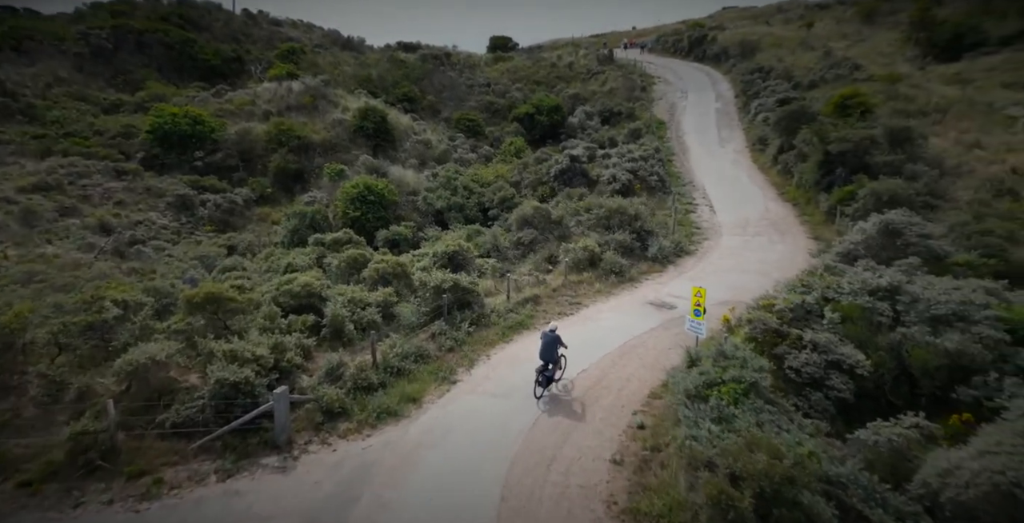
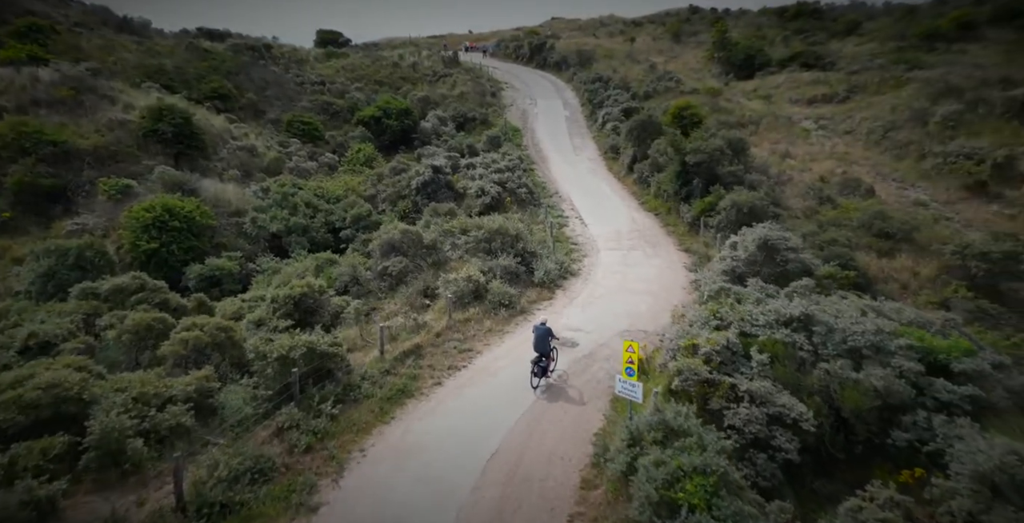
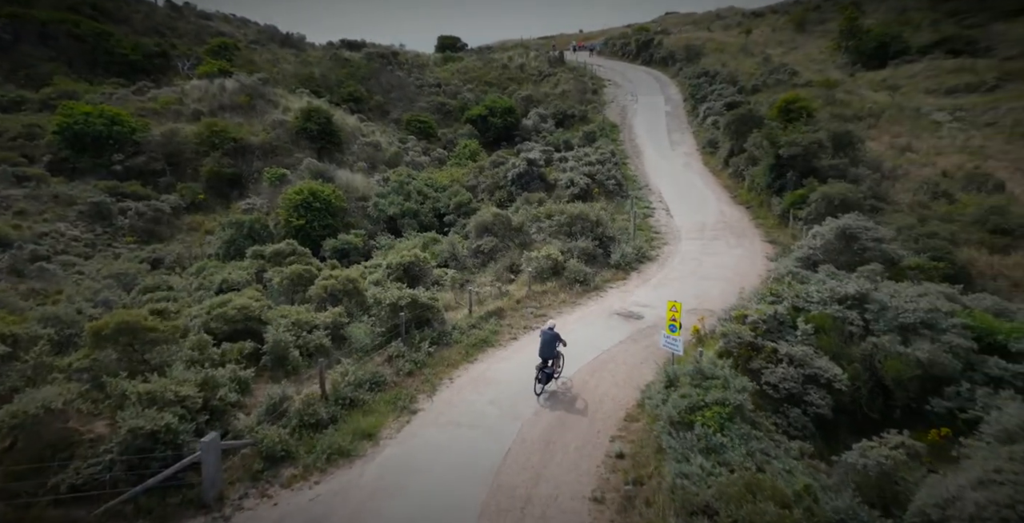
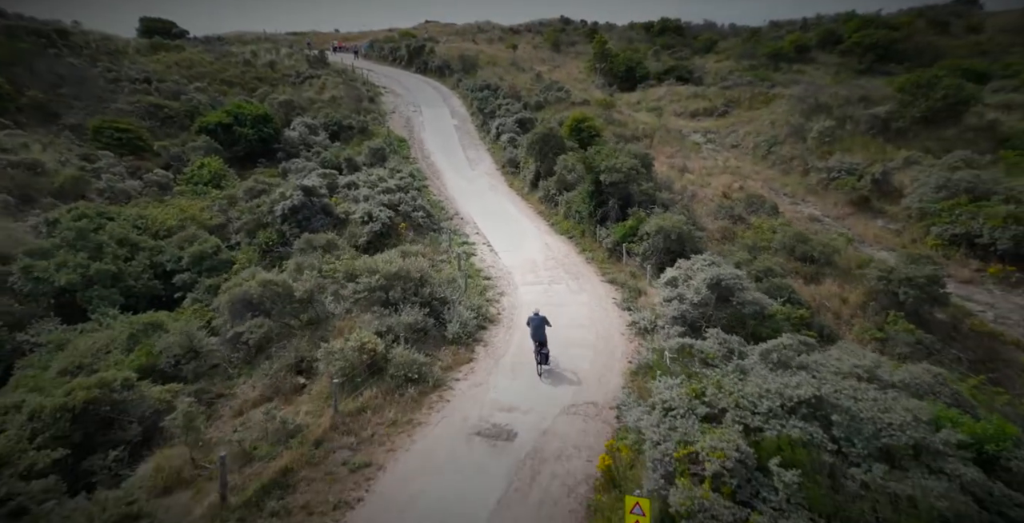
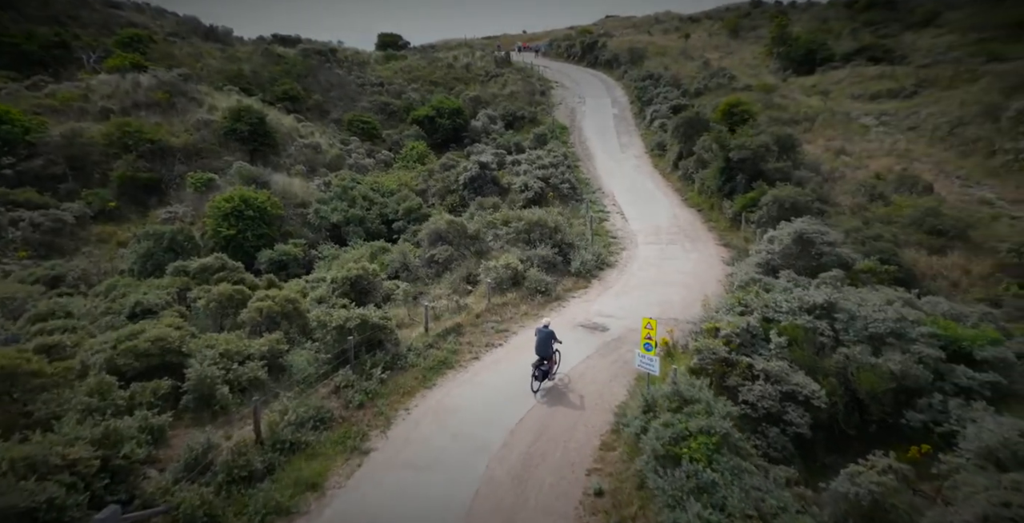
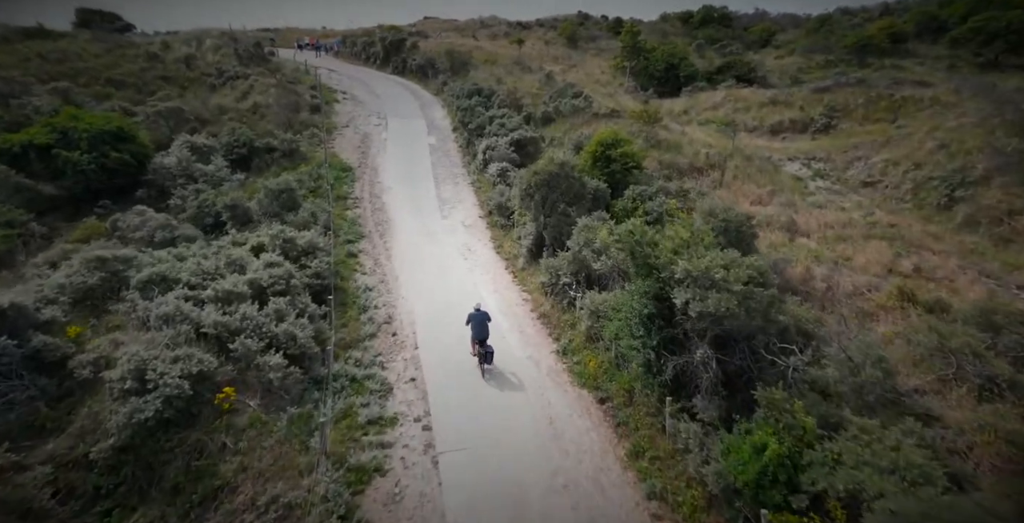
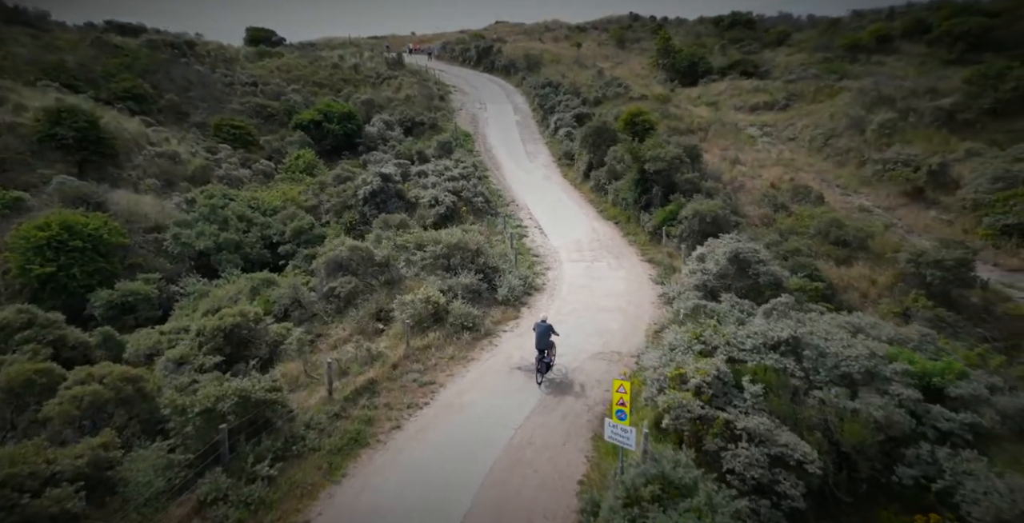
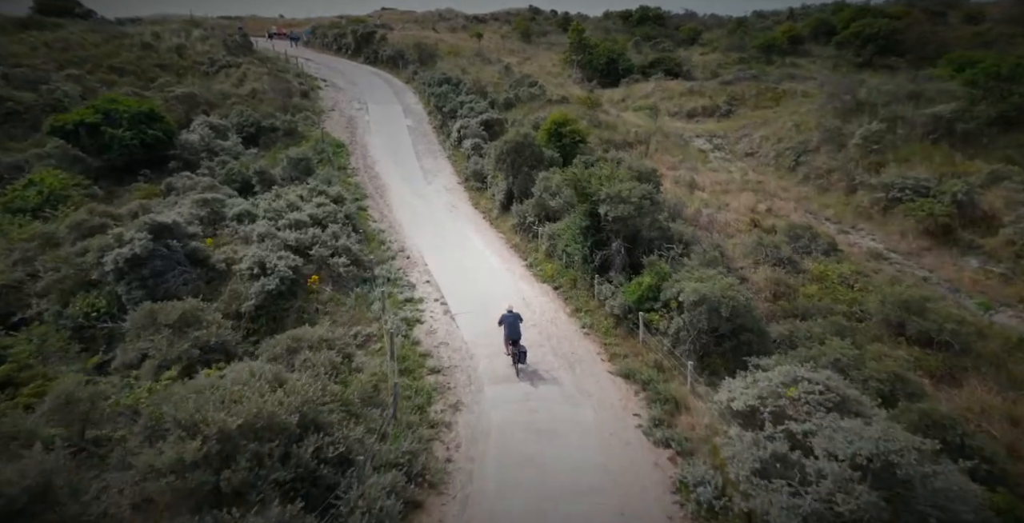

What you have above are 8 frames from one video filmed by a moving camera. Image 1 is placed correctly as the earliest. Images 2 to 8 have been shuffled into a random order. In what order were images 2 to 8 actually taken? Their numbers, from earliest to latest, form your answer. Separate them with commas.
3, 5, 2, 7, 4, 8, 6
